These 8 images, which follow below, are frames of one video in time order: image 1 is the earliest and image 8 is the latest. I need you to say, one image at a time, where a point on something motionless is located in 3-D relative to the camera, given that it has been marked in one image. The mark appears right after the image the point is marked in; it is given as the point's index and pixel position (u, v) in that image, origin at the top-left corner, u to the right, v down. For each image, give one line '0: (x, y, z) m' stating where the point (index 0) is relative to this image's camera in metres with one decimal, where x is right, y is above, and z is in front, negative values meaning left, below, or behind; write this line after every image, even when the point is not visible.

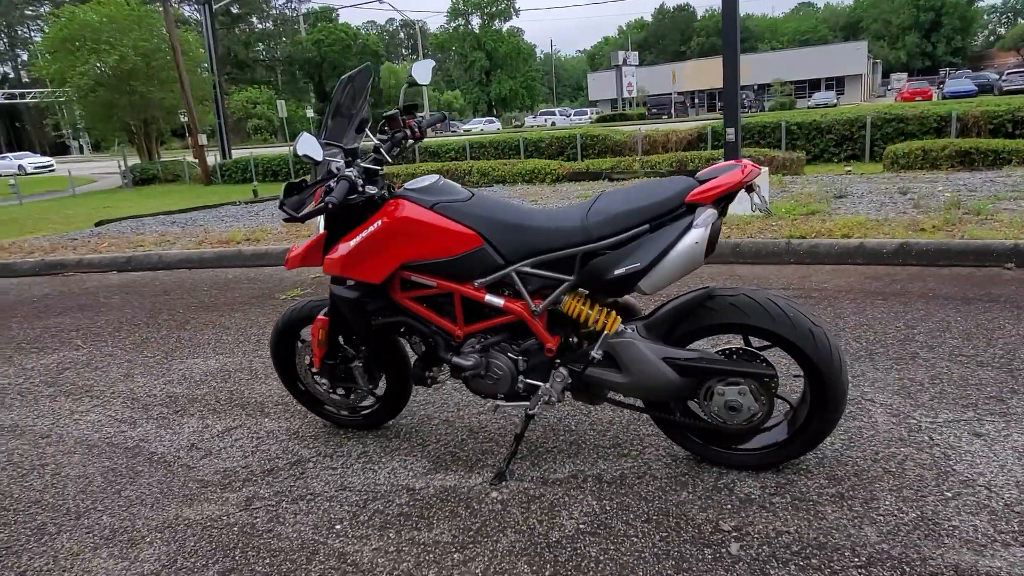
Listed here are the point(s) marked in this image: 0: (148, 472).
0: (-1.6, -0.8, +3.3) m
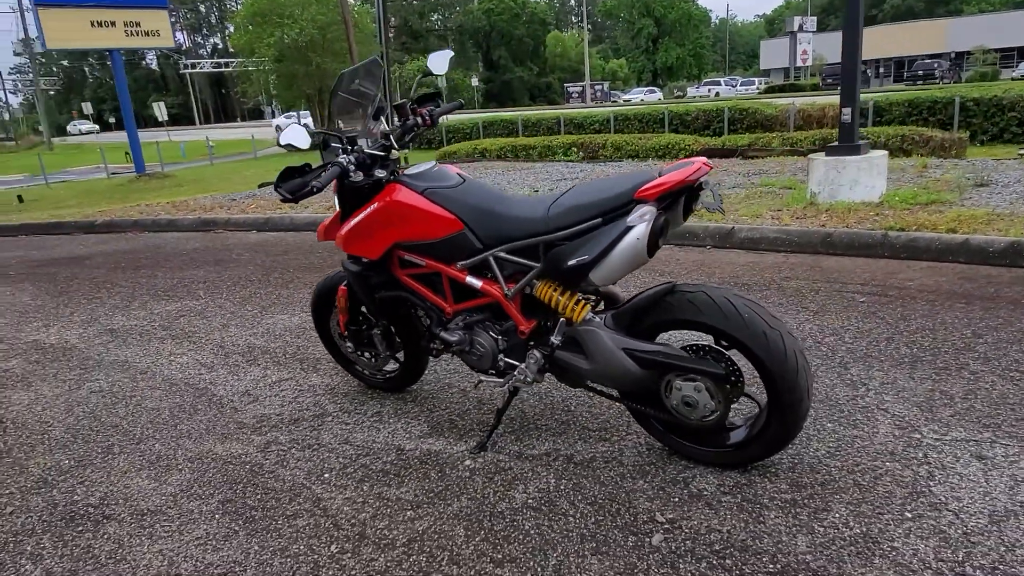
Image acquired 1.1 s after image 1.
0: (-1.6, -0.6, +3.8) m
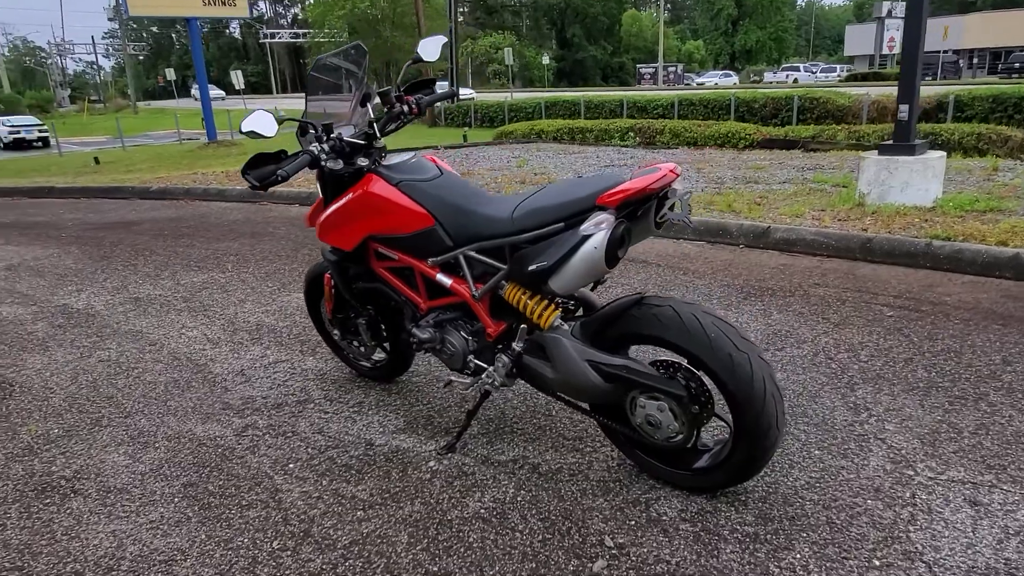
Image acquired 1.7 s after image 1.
0: (-1.6, -0.5, +3.8) m
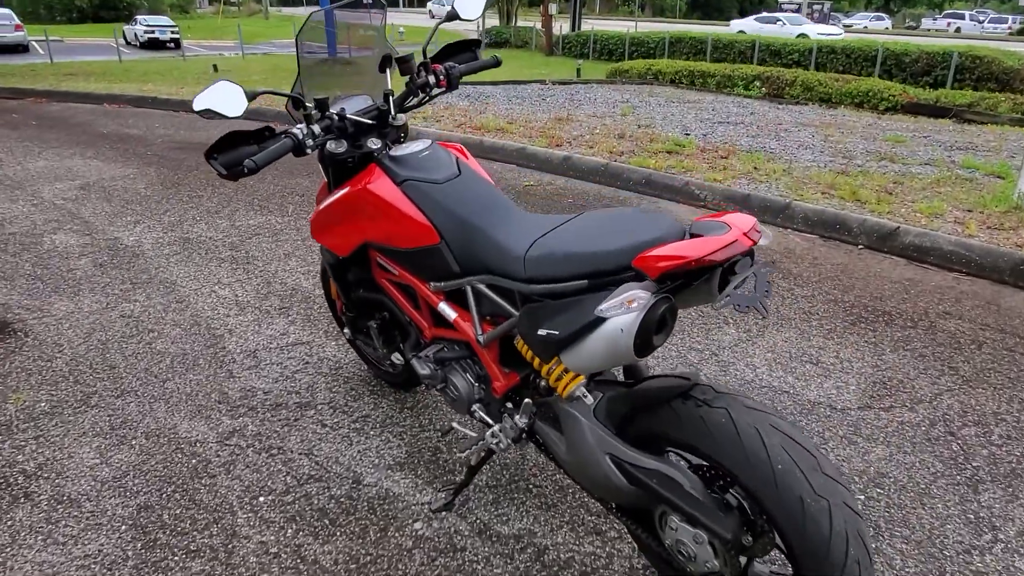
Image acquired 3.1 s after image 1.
0: (-1.4, -0.4, +3.5) m
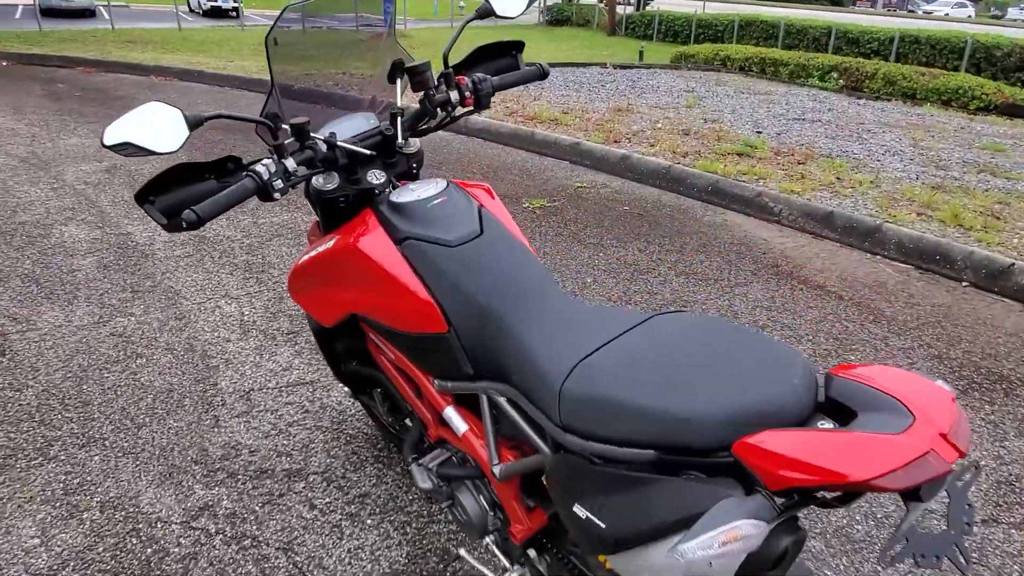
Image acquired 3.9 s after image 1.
0: (-1.3, -0.5, +3.0) m
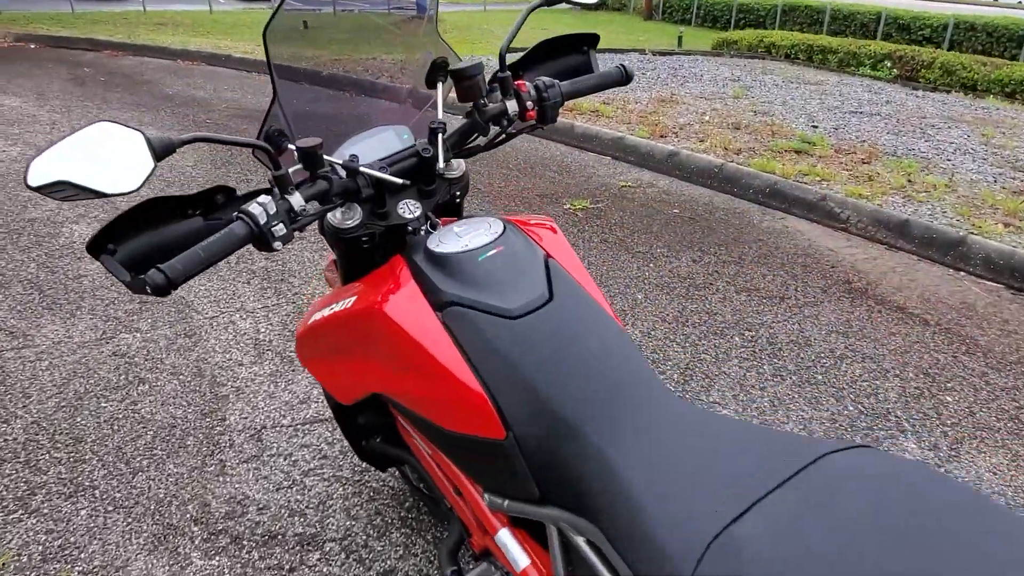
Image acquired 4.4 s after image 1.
0: (-1.1, -0.6, +2.6) m
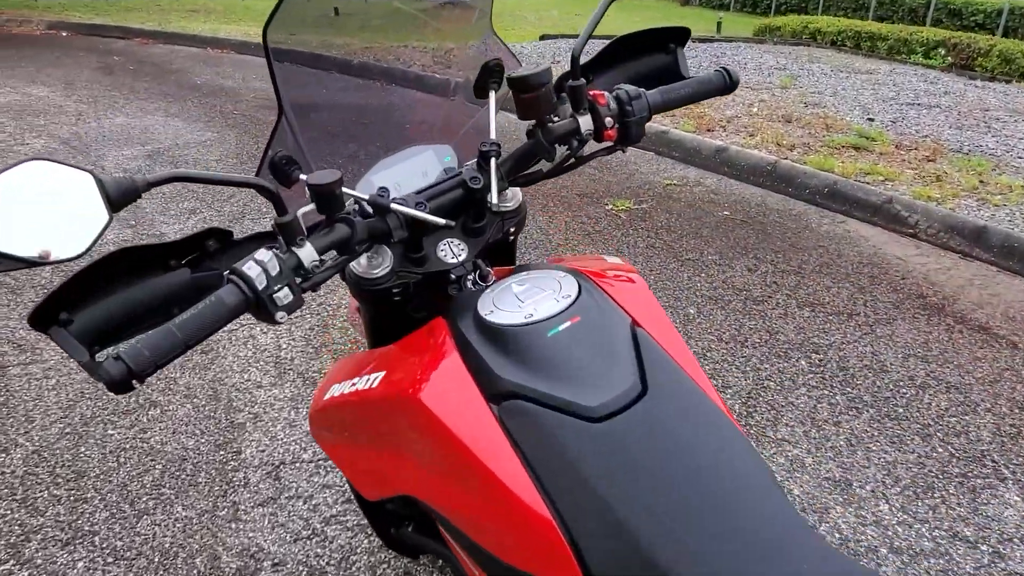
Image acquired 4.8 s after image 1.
0: (-1.0, -0.6, +2.3) m
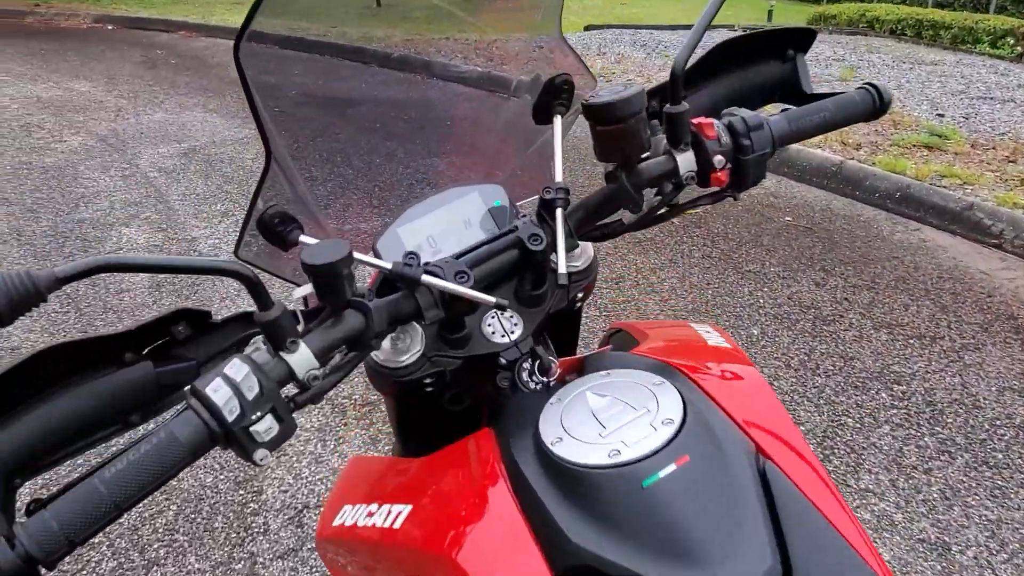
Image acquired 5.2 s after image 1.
0: (-0.9, -0.7, +2.1) m
